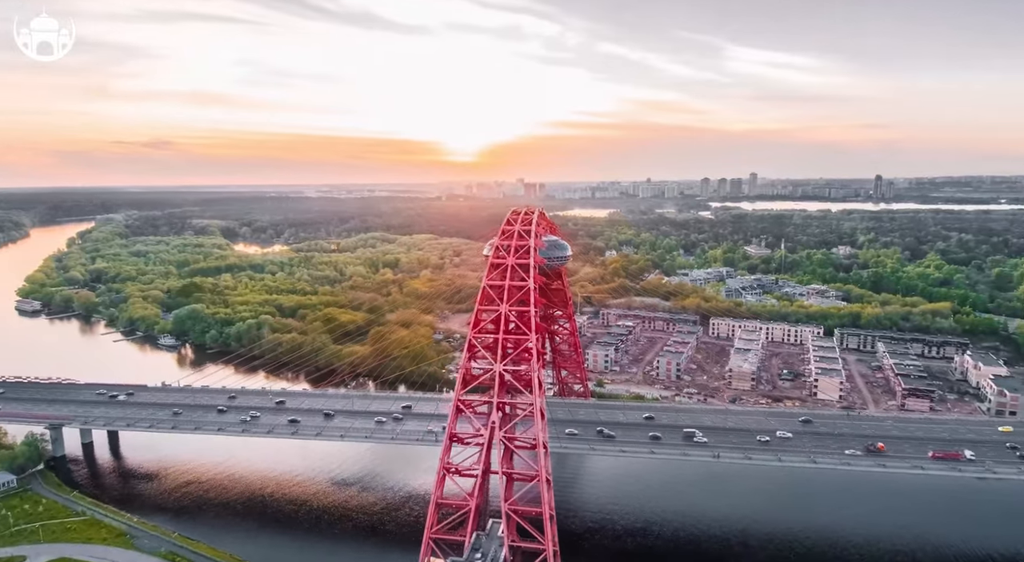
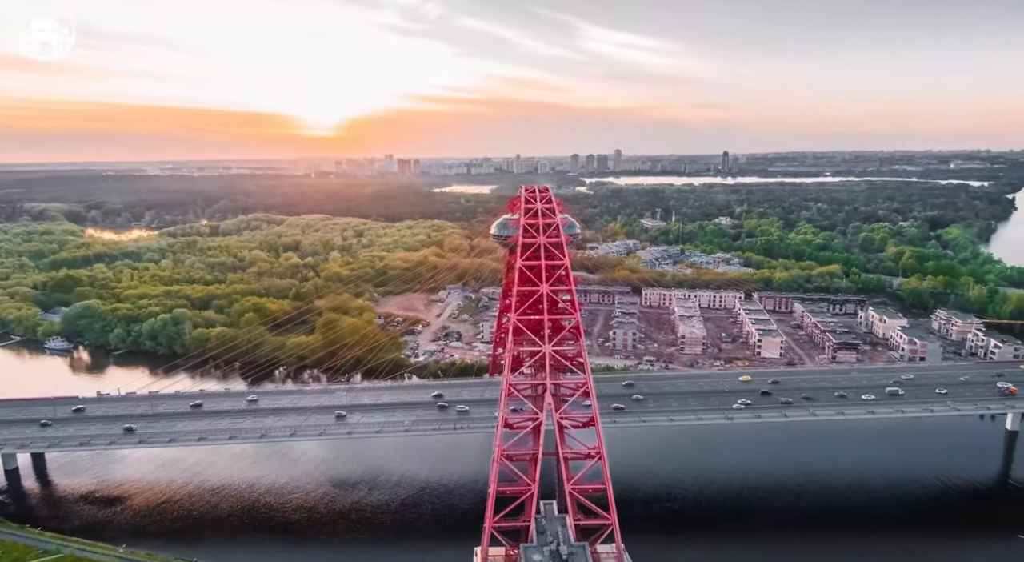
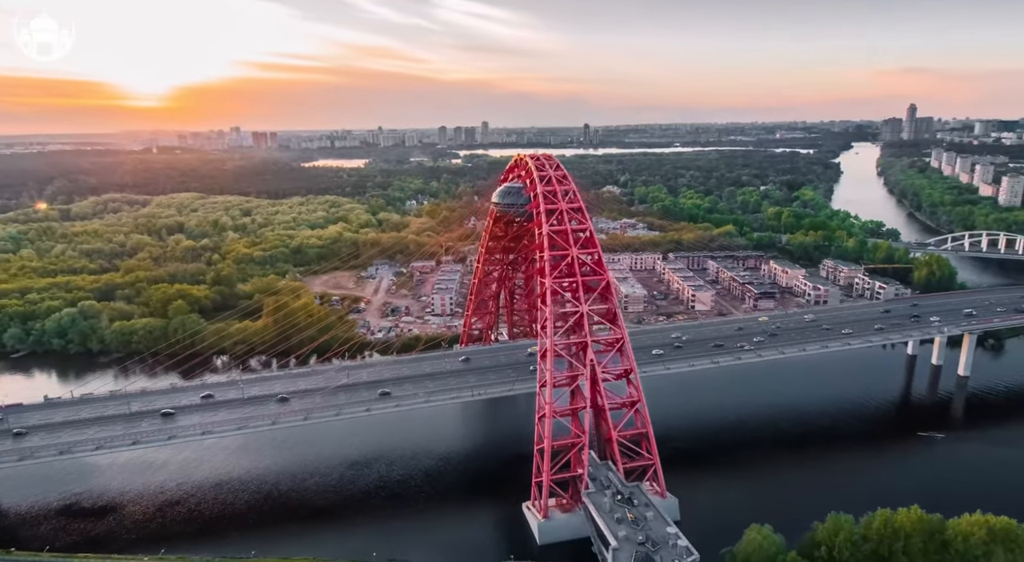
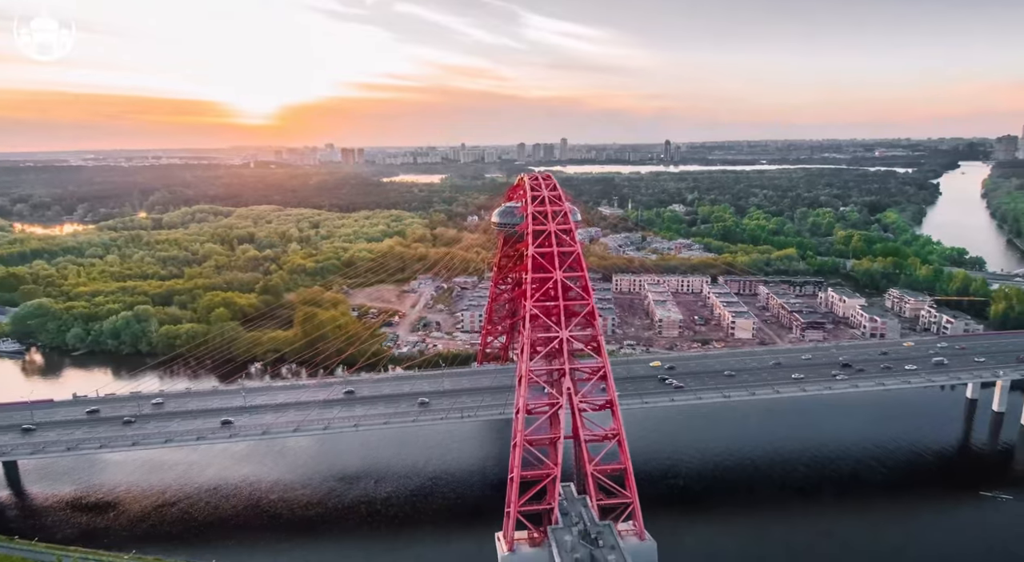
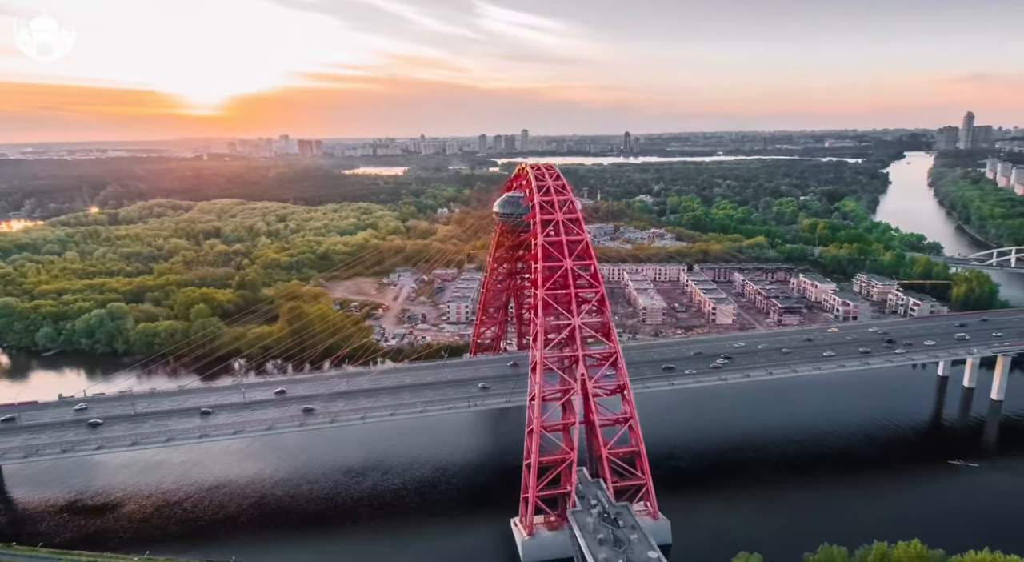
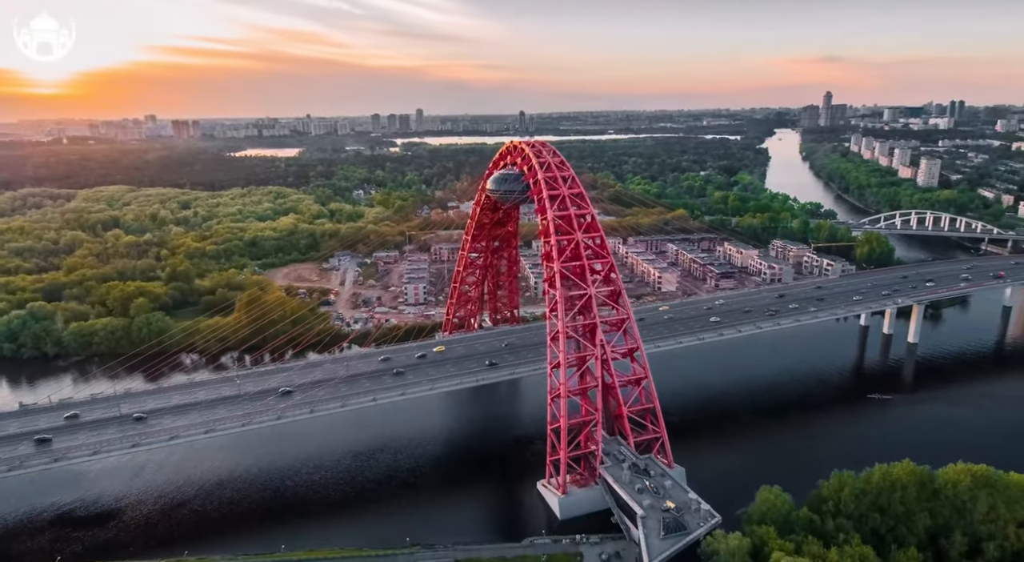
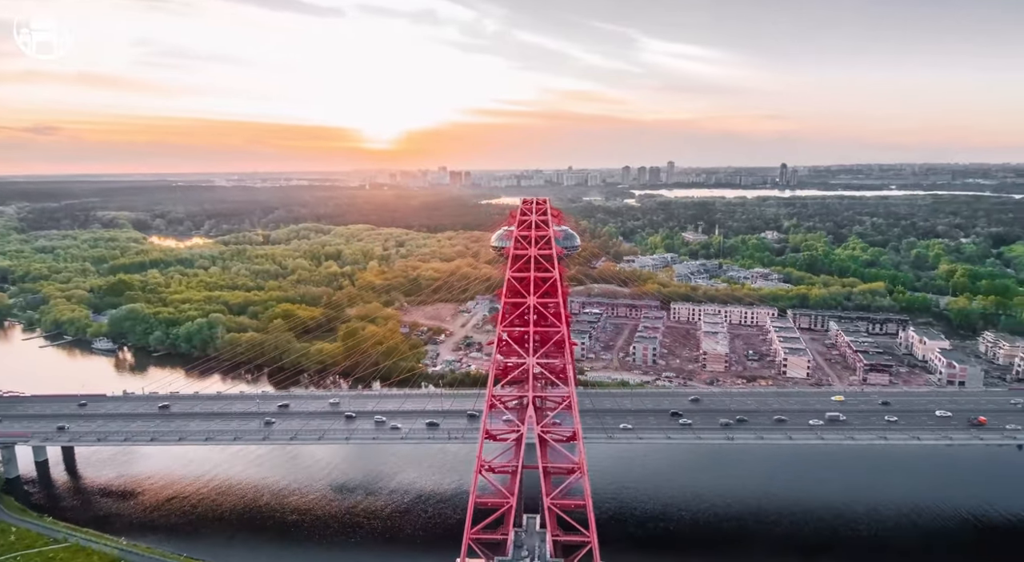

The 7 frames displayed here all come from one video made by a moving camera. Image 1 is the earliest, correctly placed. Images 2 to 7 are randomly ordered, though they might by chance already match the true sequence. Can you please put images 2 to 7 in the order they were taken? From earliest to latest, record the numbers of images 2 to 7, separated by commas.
7, 2, 4, 5, 3, 6
